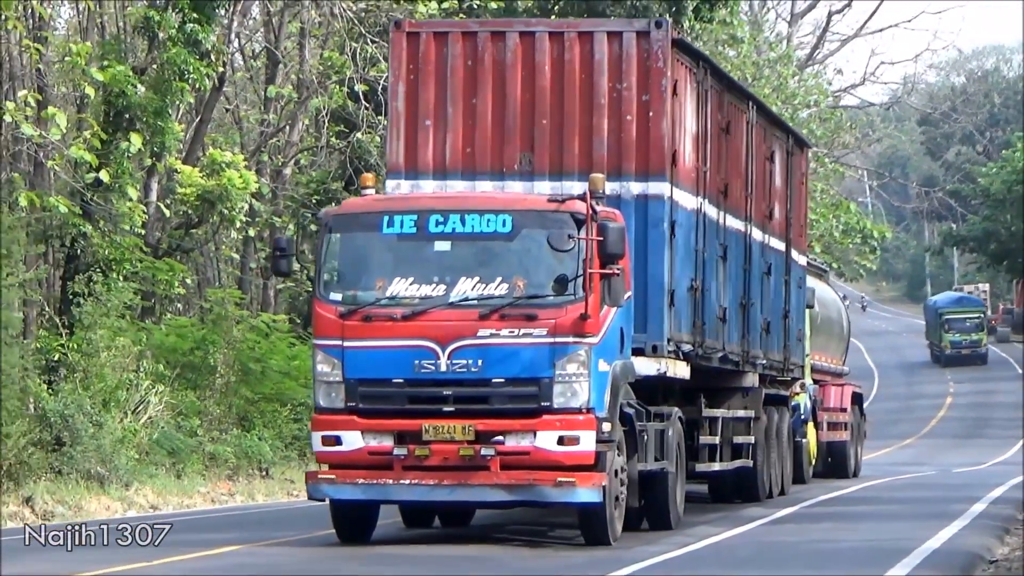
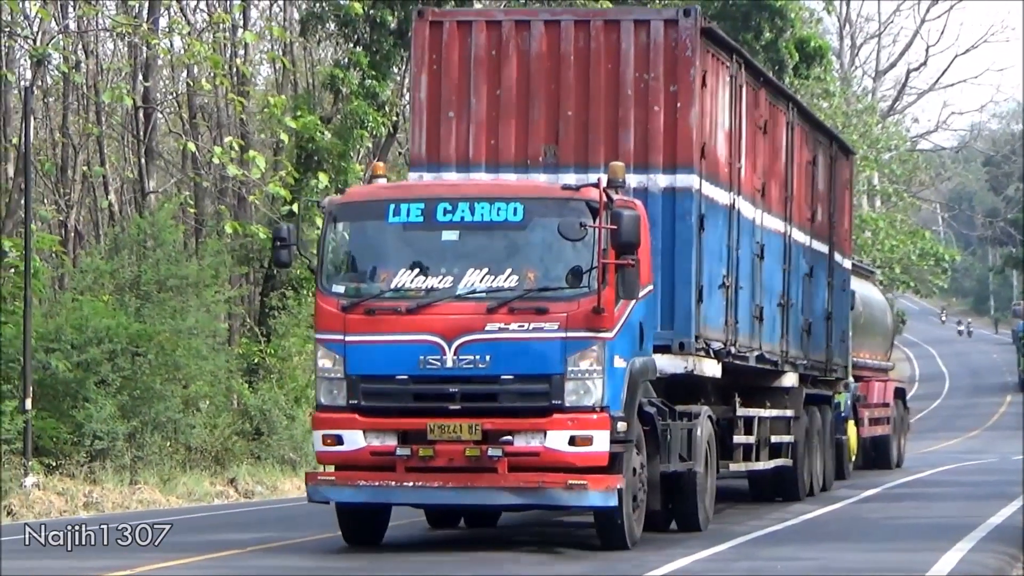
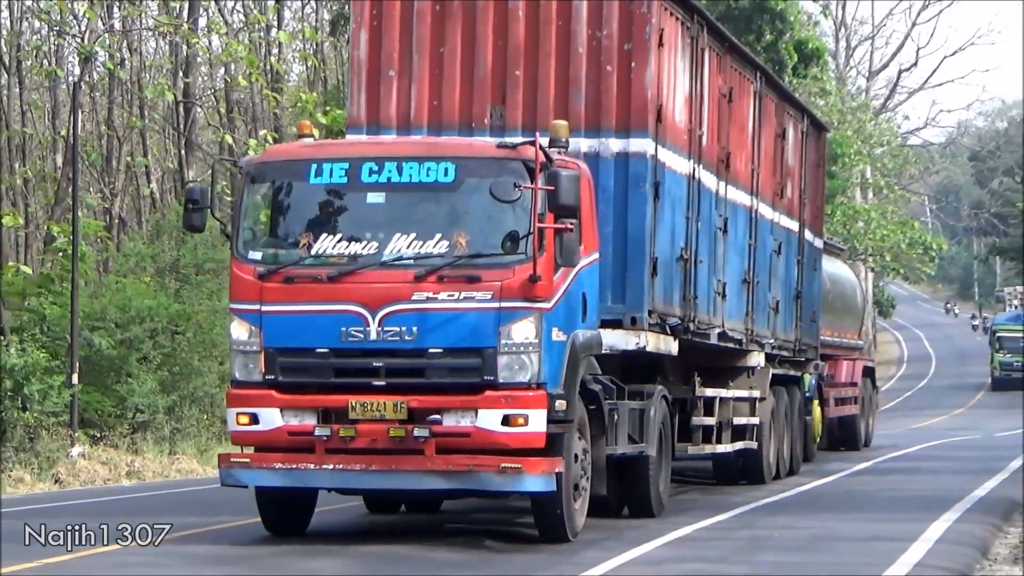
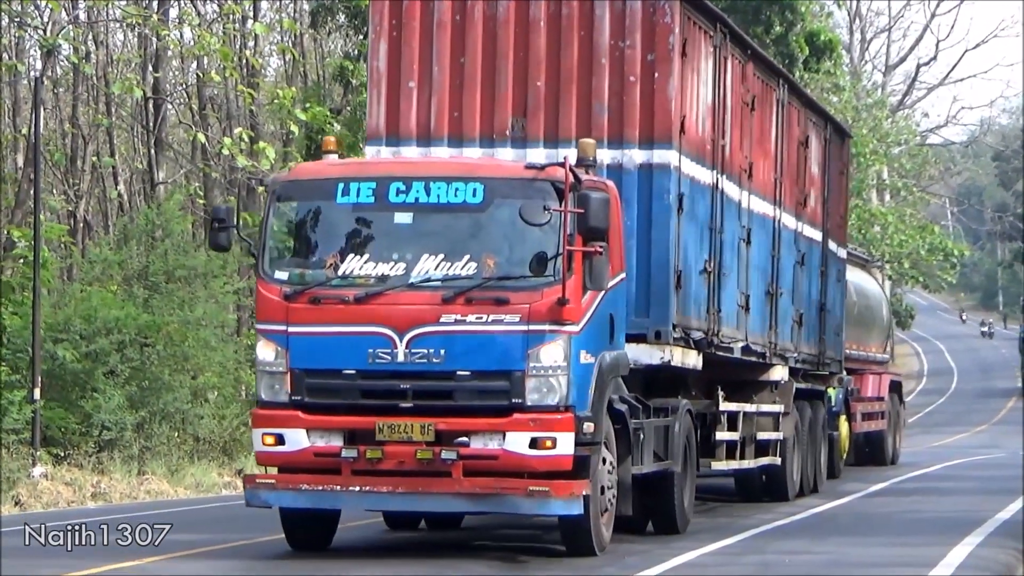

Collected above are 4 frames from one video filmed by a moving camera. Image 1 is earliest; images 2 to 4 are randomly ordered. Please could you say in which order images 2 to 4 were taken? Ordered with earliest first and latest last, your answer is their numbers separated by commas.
2, 4, 3
